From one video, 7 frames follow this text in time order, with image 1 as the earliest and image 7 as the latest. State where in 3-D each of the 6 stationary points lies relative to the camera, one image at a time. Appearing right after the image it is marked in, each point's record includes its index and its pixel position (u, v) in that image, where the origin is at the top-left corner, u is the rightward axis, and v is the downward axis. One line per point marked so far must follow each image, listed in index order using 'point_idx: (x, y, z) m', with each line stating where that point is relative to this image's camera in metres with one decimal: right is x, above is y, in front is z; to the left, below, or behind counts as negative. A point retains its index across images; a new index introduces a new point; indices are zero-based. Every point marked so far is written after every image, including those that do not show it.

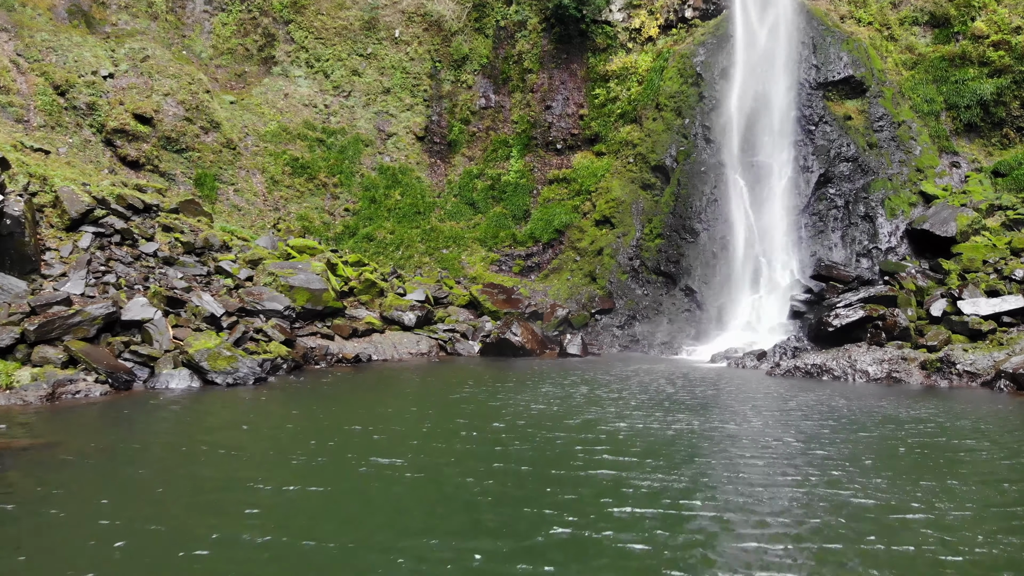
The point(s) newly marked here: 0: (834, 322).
0: (+11.5, -1.2, +17.2) m
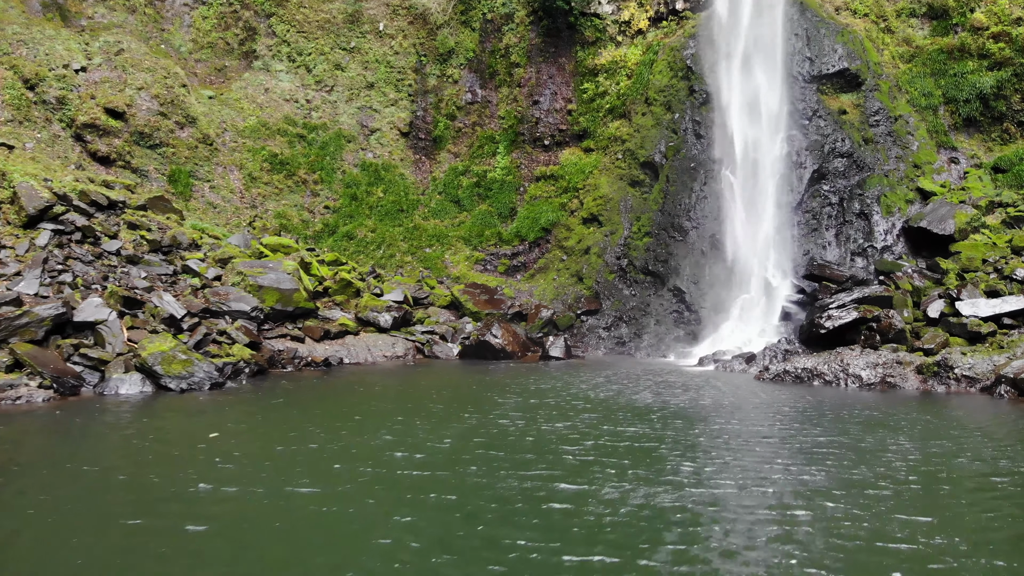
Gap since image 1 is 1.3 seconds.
0: (+10.7, -1.2, +16.3) m
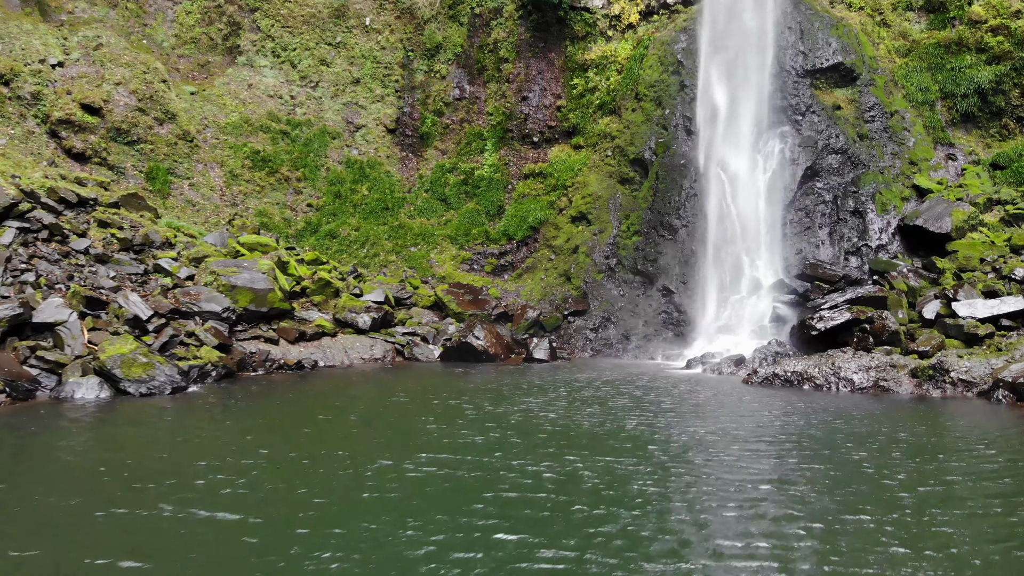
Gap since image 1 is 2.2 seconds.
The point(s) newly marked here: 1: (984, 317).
0: (+9.9, -1.2, +15.7) m
1: (+13.7, -0.8, +13.9) m
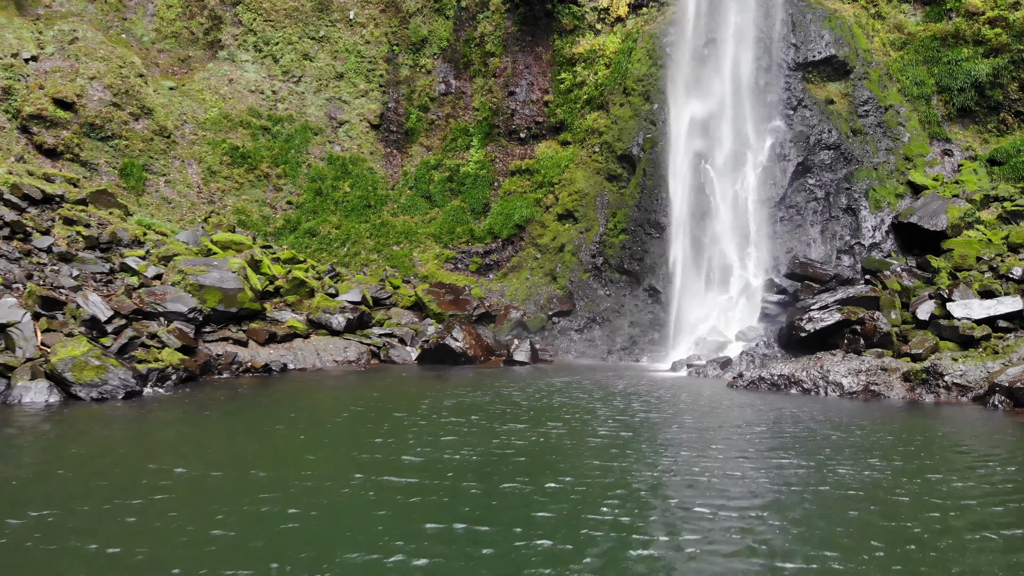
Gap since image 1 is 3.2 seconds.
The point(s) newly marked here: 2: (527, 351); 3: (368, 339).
0: (+9.1, -1.2, +15.0) m
1: (+12.9, -0.8, +13.2) m
2: (+0.6, -2.5, +19.3) m
3: (-6.0, -2.1, +20.0) m
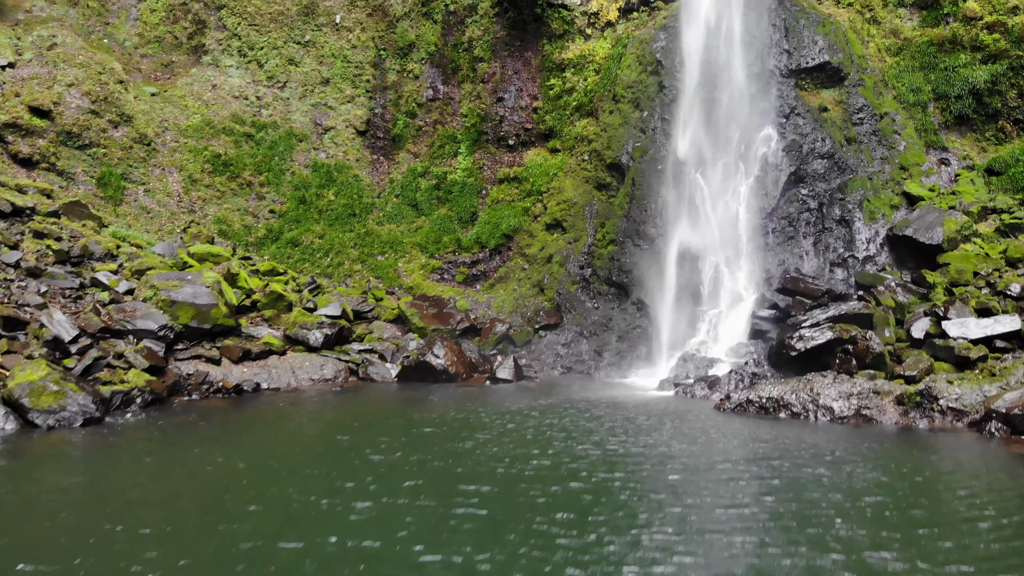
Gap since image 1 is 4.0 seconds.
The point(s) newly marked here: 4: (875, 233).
0: (+8.4, -1.8, +14.4) m
1: (+12.2, -1.4, +12.6) m
2: (-0.1, -3.1, +18.8) m
3: (-6.6, -2.7, +19.4) m
4: (+14.0, +2.1, +18.6) m
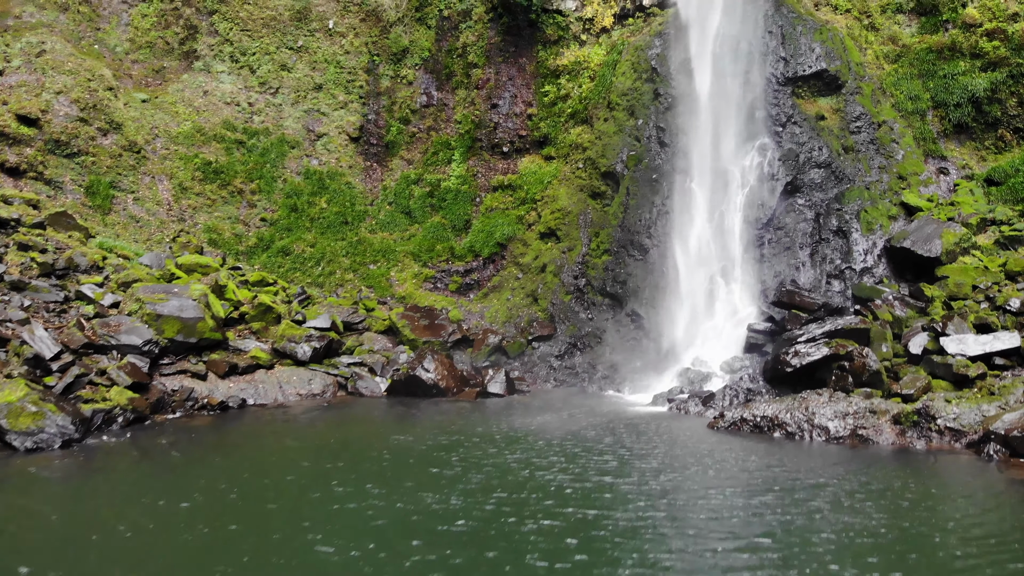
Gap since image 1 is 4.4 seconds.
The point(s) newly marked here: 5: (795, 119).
0: (+8.1, -2.3, +14.1) m
1: (+11.8, -1.9, +12.3) m
2: (-0.4, -3.6, +18.5) m
3: (-7.0, -3.2, +19.1) m
4: (+13.7, +1.6, +18.3) m
5: (+12.2, +7.3, +20.7) m
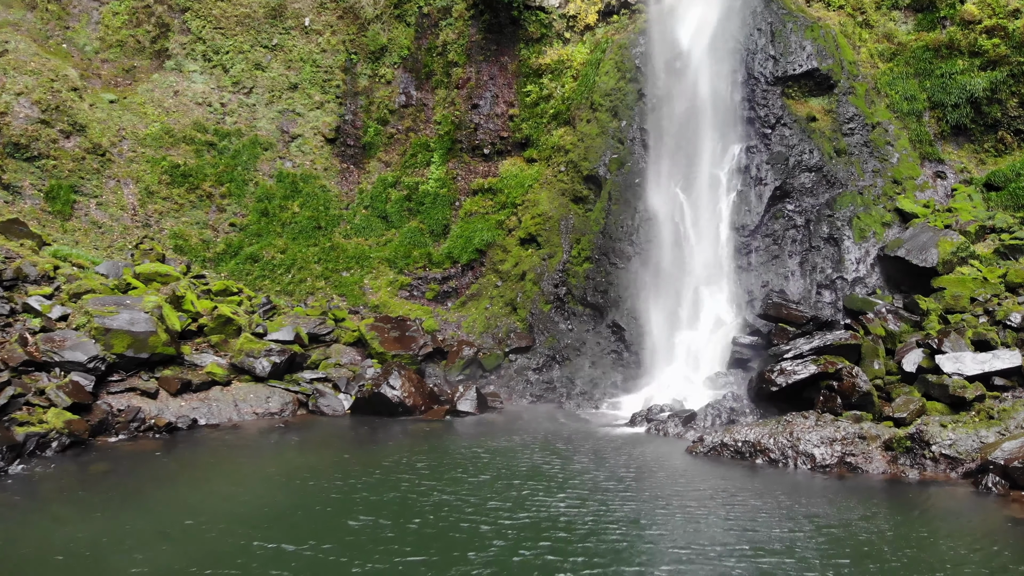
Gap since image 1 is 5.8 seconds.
0: (+7.0, -2.7, +13.1) m
1: (+10.8, -2.3, +11.3) m
2: (-1.5, -4.0, +17.4) m
3: (-8.0, -3.7, +18.1) m
4: (+12.7, +1.2, +17.3) m
5: (+11.1, +6.8, +19.7) m
